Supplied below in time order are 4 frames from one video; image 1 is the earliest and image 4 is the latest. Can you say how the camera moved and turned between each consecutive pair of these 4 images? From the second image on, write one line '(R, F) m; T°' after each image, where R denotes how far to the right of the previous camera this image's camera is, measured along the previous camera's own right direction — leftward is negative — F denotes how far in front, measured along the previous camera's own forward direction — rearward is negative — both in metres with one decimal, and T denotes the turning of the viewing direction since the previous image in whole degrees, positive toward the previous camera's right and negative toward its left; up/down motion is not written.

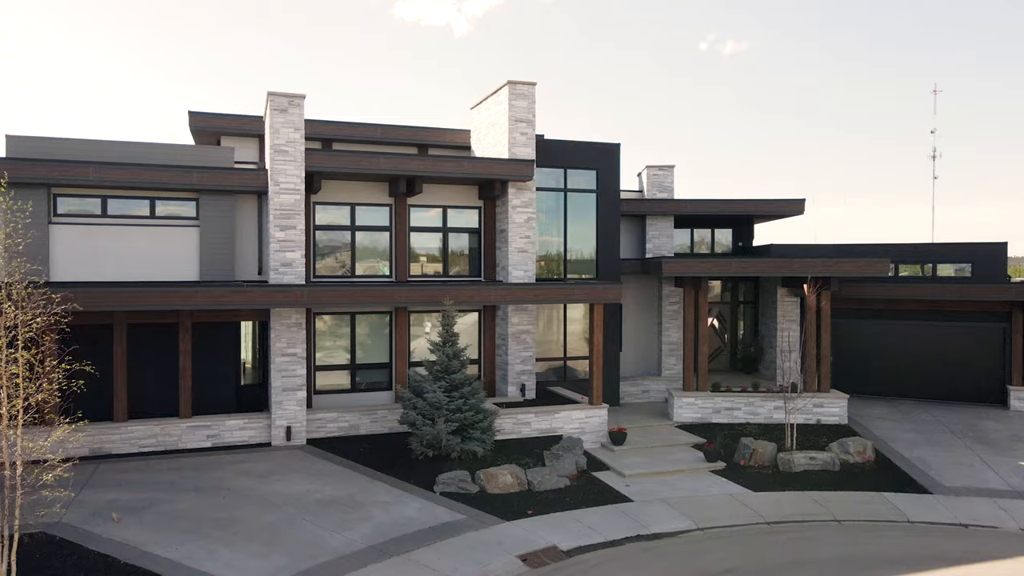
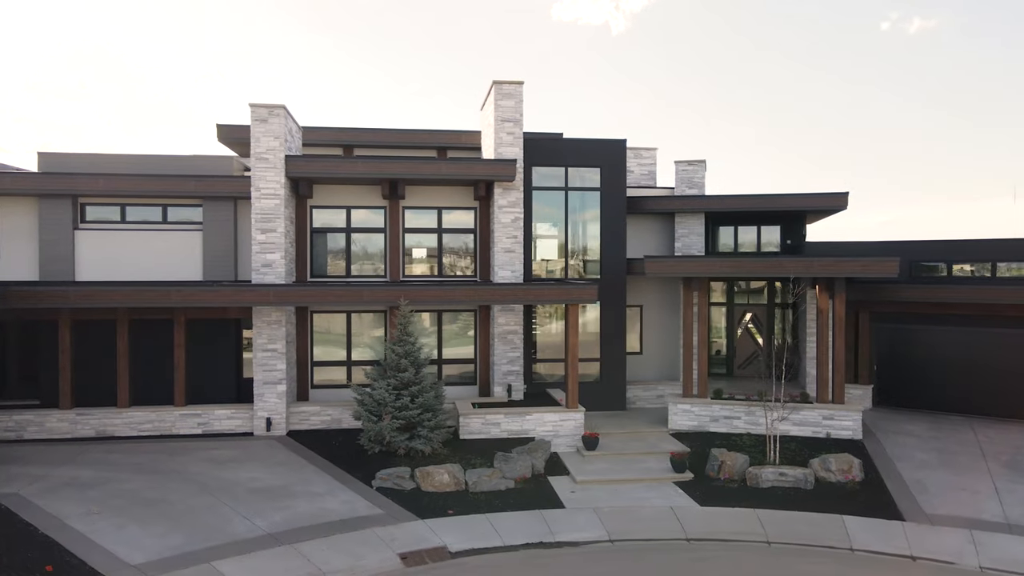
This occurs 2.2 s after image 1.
(+3.7, +0.5) m; -10°
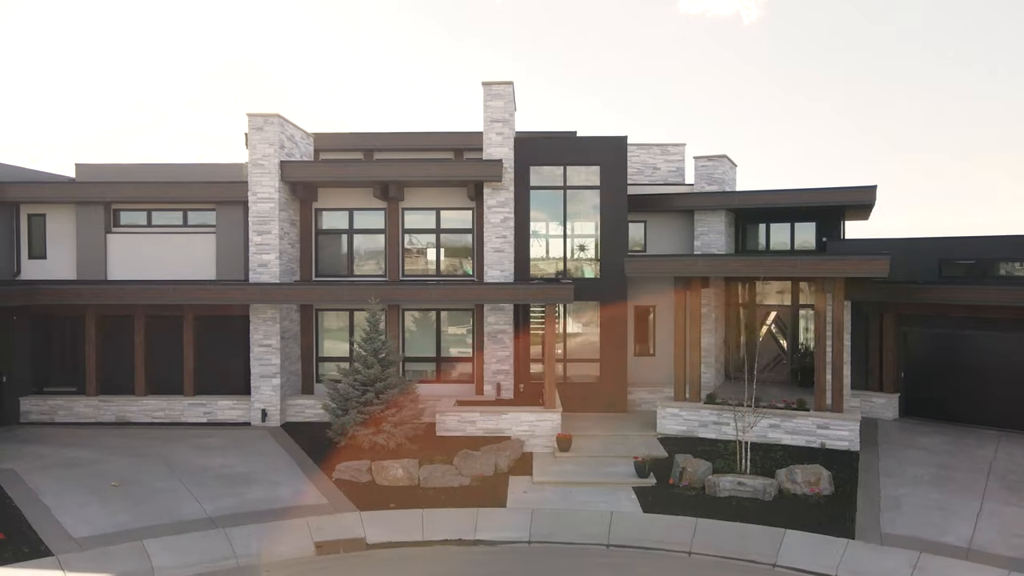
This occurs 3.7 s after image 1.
(+2.9, +0.1) m; -8°
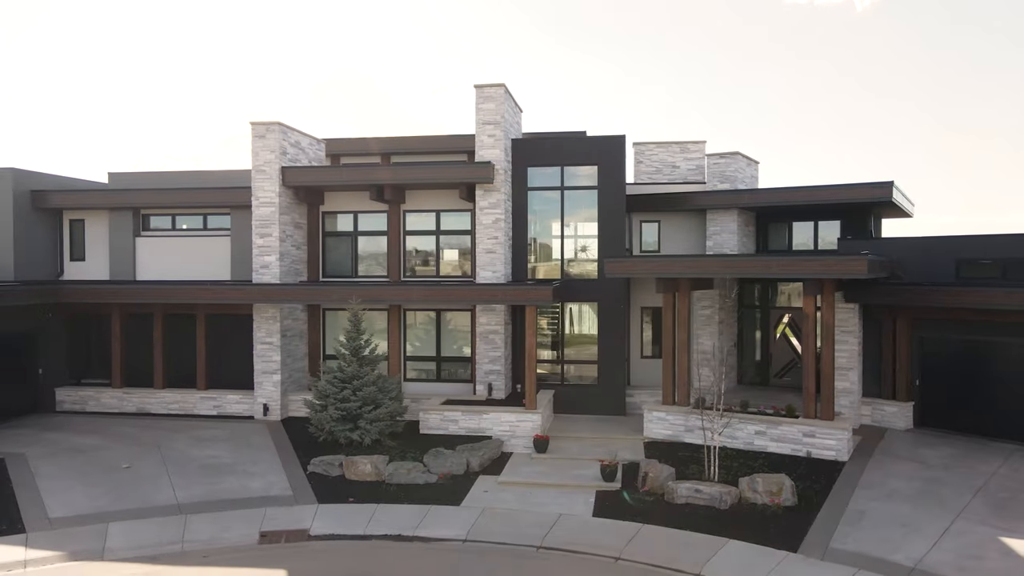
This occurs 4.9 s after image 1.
(+2.4, 0.0) m; -6°
